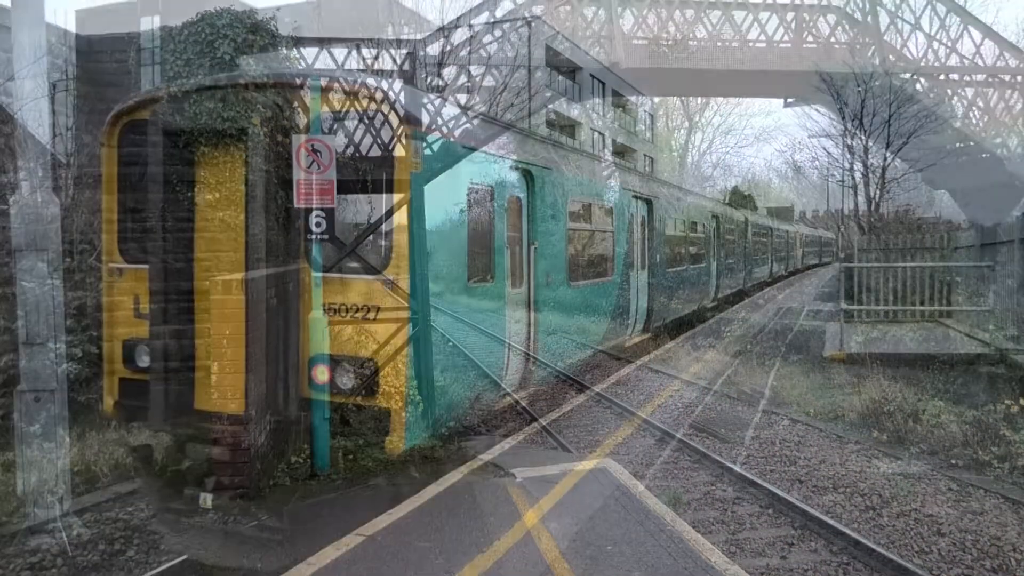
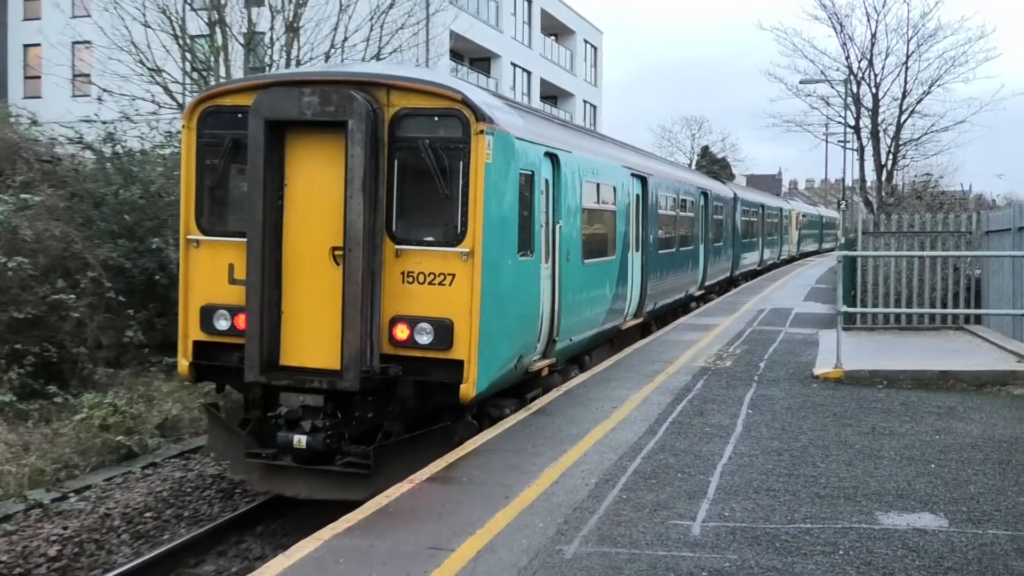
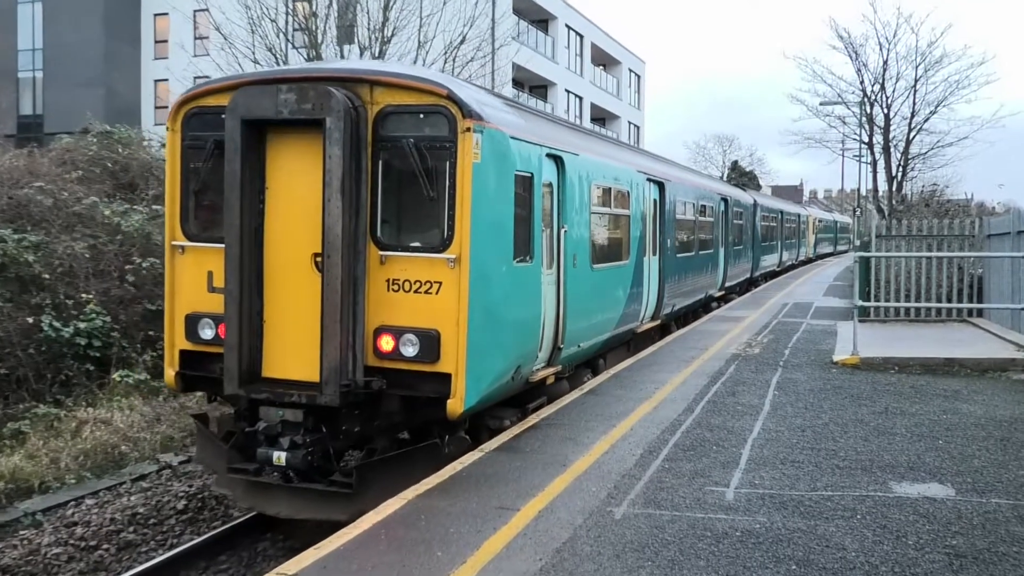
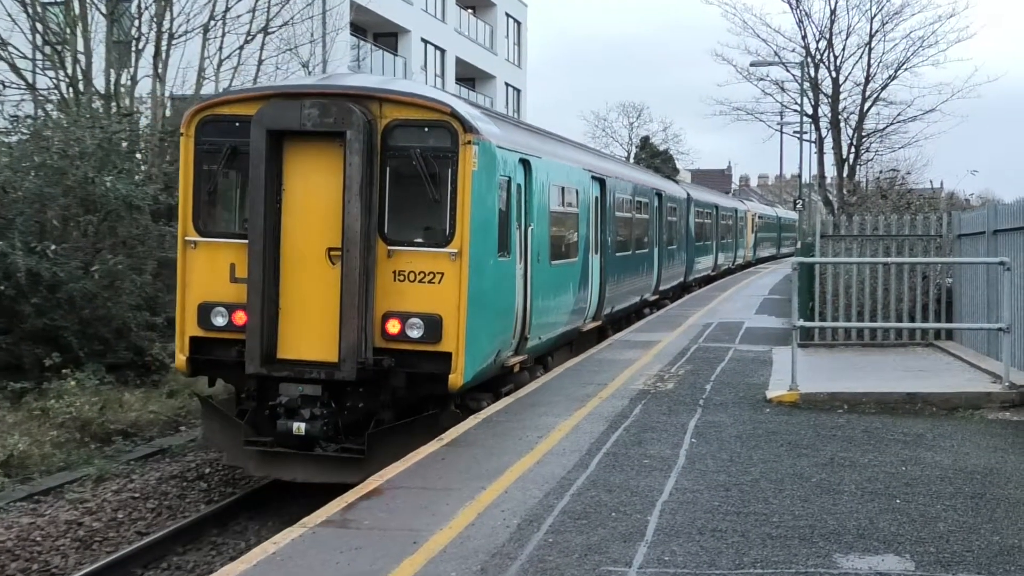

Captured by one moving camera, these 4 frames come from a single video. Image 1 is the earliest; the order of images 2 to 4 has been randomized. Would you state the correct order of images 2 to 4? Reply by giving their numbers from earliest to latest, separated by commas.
3, 2, 4
